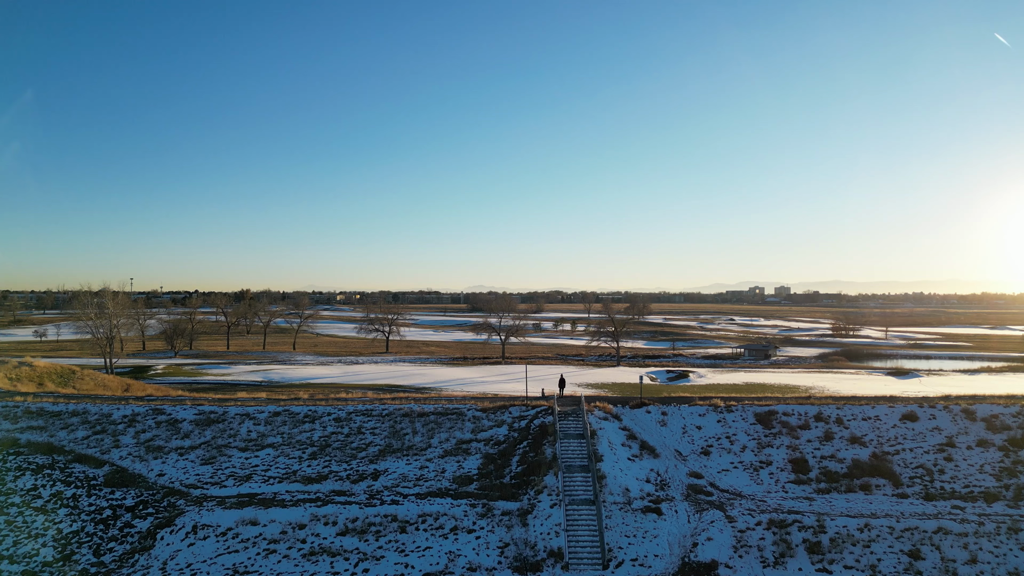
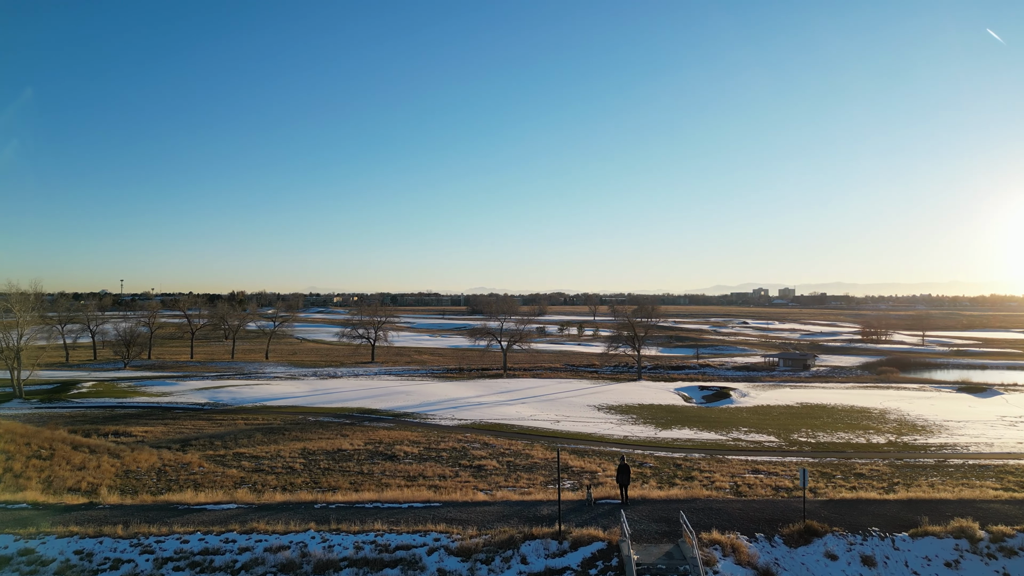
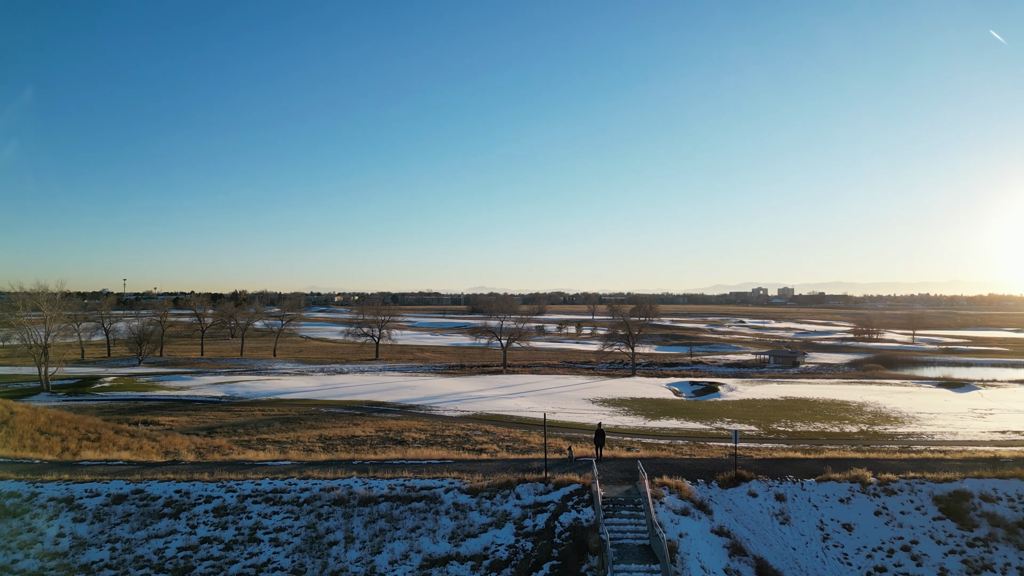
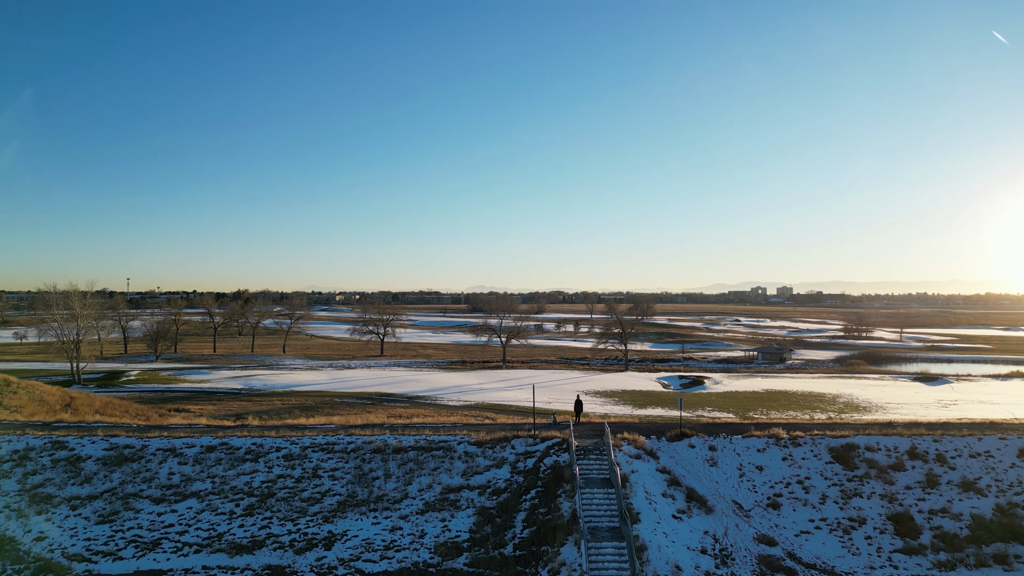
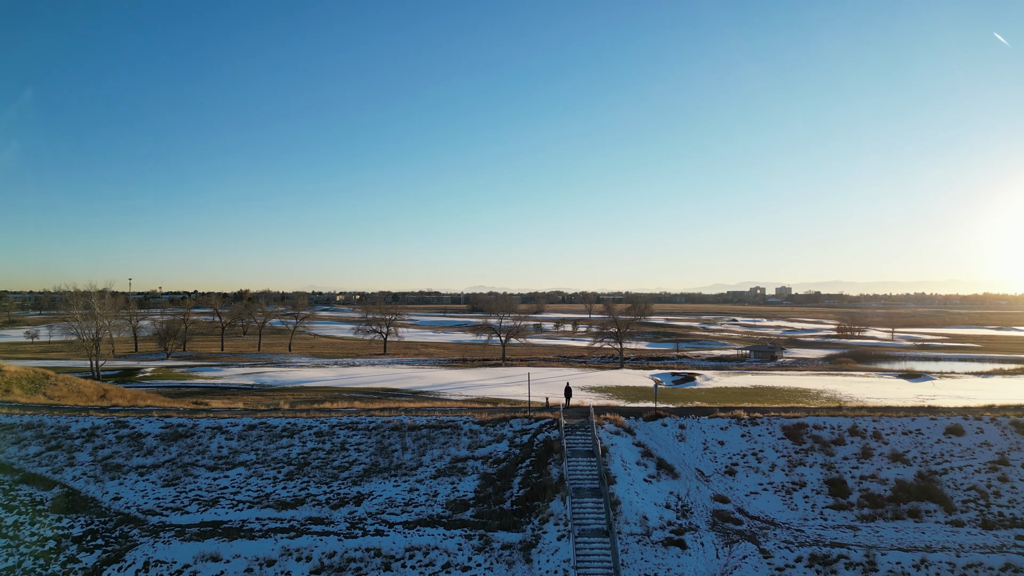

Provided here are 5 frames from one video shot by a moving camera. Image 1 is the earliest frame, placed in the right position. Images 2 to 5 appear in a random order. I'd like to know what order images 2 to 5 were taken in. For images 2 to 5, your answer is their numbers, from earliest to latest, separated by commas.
5, 4, 3, 2
